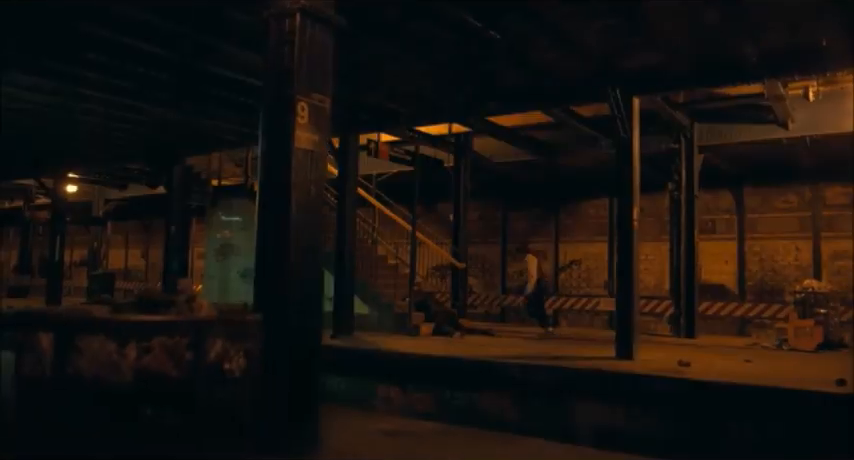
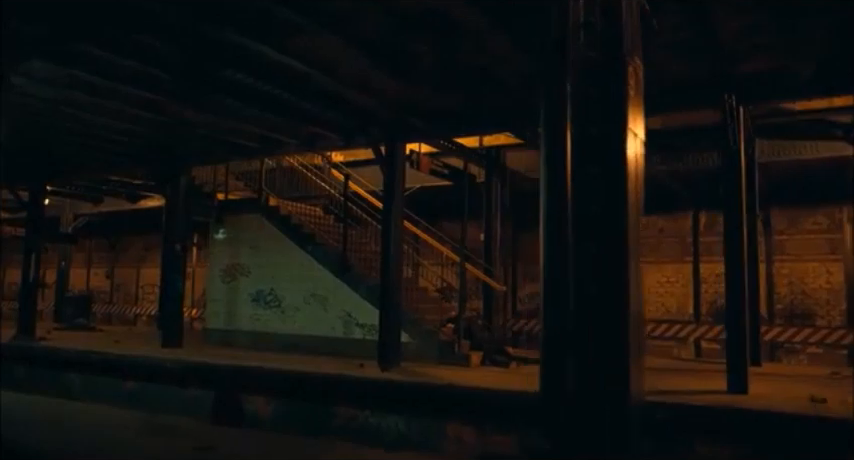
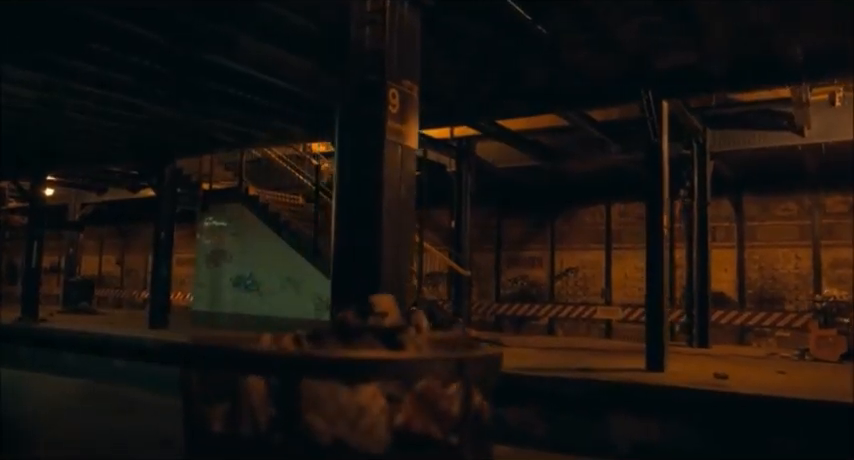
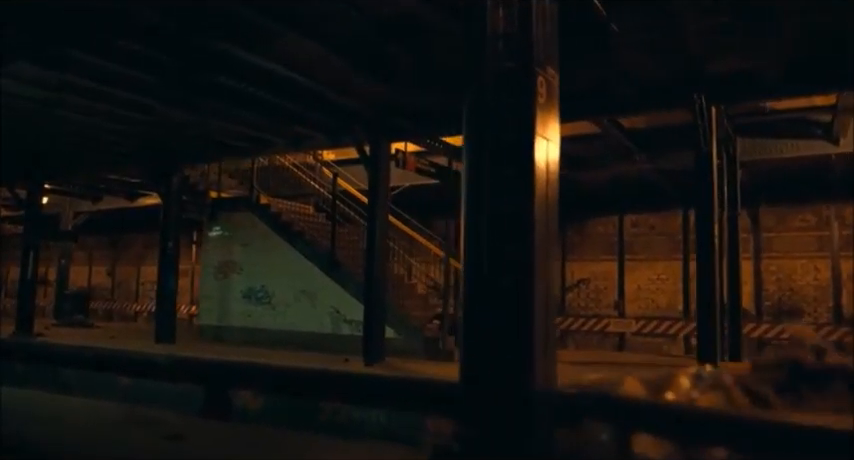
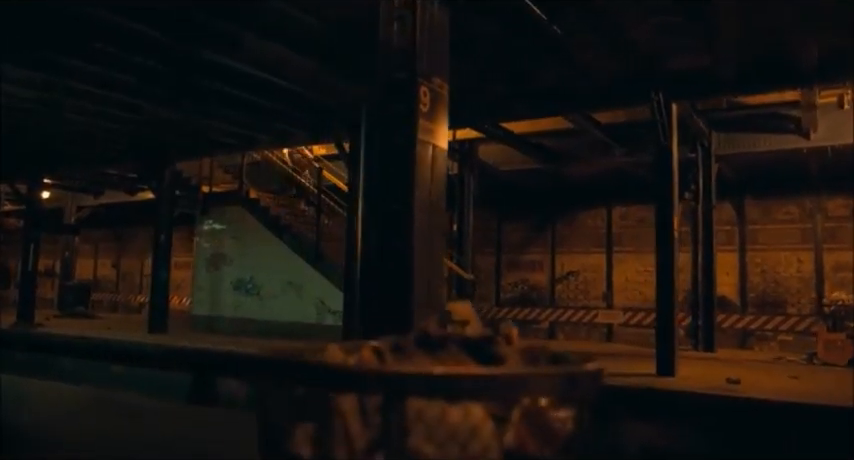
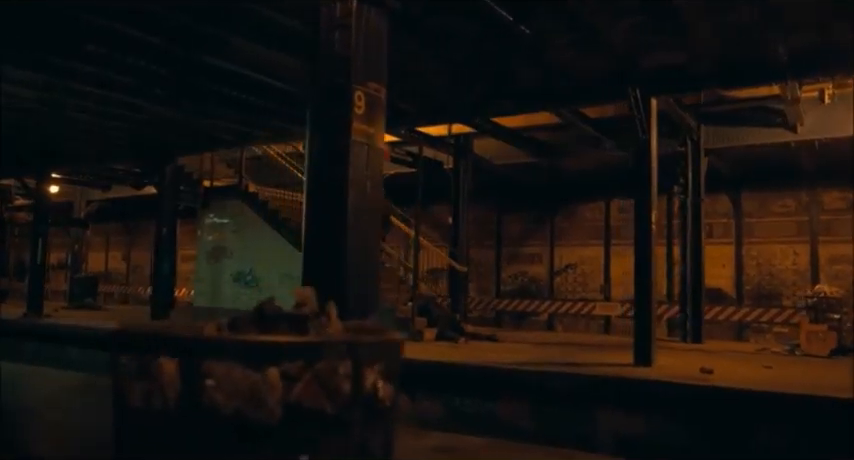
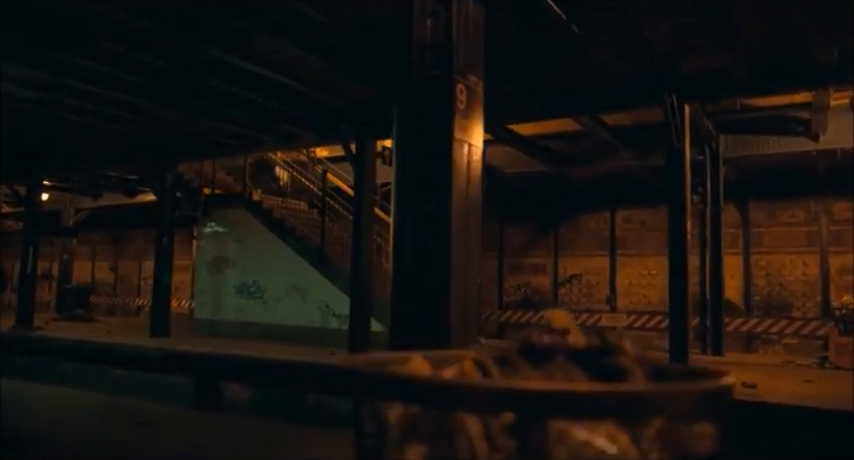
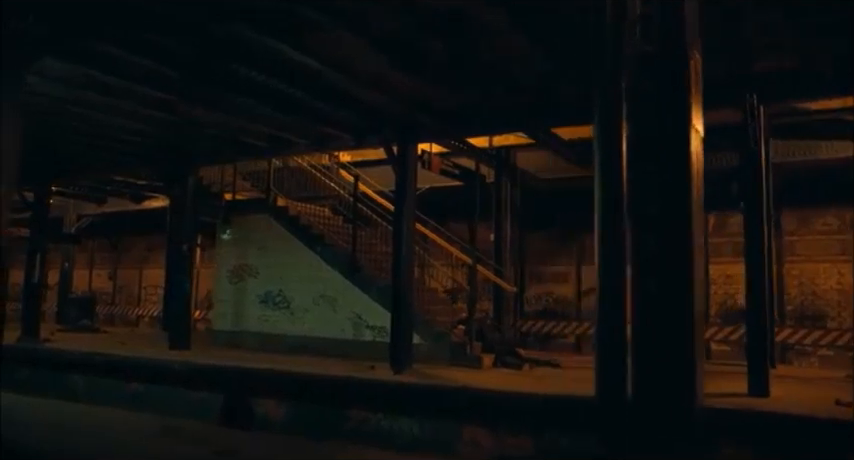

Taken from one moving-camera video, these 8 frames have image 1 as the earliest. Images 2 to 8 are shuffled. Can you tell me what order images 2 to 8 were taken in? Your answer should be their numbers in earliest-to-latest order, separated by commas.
6, 3, 5, 7, 4, 2, 8
